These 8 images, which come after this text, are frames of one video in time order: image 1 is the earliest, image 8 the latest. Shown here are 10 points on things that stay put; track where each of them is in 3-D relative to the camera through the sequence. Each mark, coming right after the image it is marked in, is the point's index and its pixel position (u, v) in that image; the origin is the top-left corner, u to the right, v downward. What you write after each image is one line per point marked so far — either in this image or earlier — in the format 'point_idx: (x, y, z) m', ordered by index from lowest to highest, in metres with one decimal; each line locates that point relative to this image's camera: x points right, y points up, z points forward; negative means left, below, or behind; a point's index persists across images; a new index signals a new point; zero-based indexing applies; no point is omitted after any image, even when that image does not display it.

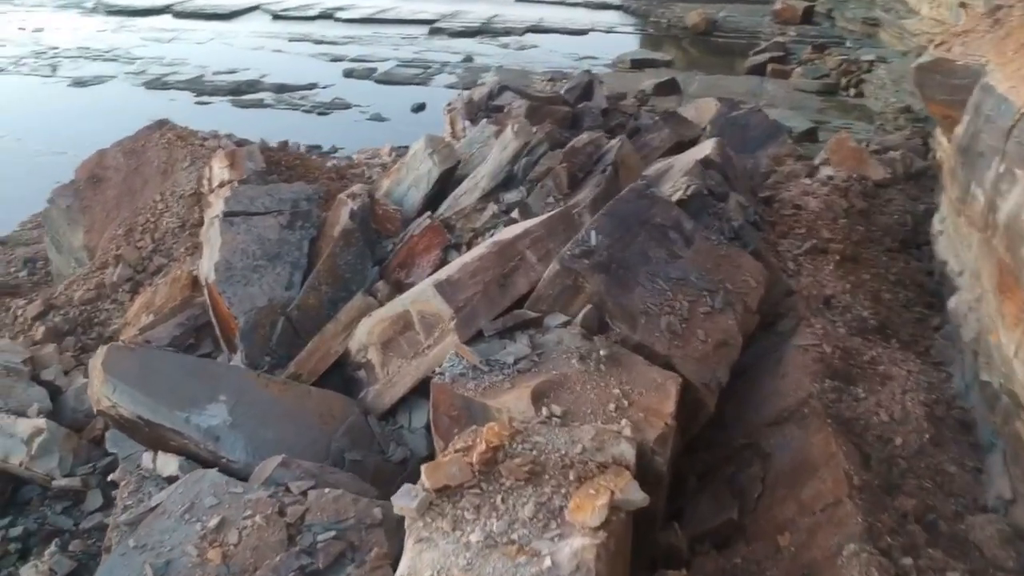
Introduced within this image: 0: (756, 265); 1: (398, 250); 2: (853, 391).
0: (+0.9, +0.1, +3.8) m
1: (-0.5, +0.2, +4.4) m
2: (+1.2, -0.4, +3.4) m
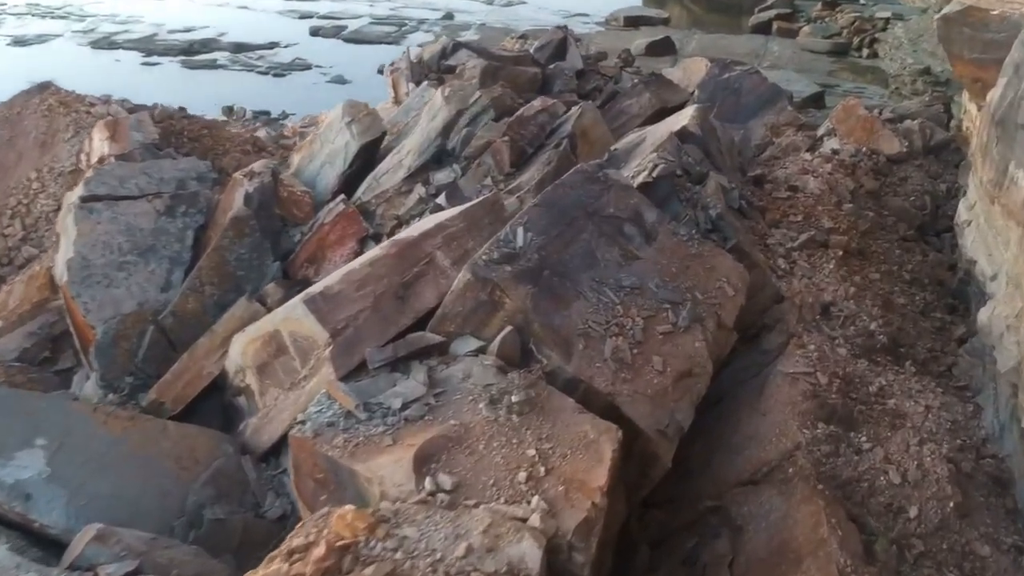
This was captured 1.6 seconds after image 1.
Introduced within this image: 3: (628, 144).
0: (+0.7, +0.1, +3.0) m
1: (-0.8, +0.2, +3.6) m
2: (+0.9, -0.4, +2.6) m
3: (+0.4, +0.6, +3.8) m
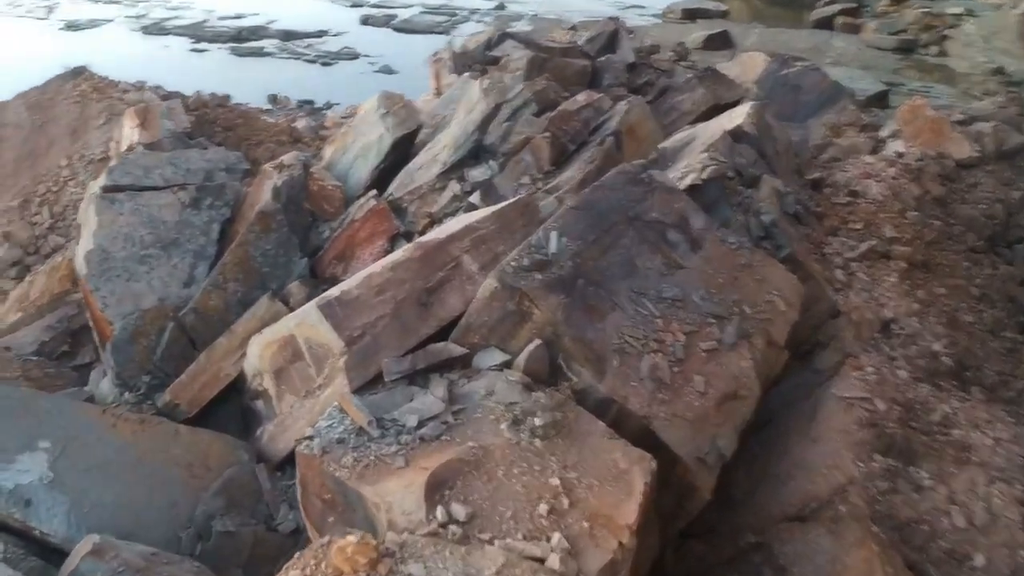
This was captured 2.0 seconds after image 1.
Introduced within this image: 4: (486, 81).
0: (+0.8, 0.0, +2.8) m
1: (-0.6, +0.2, +3.5) m
2: (+1.0, -0.5, +2.4) m
3: (+0.6, +0.5, +3.6) m
4: (-0.1, +0.8, +3.9) m
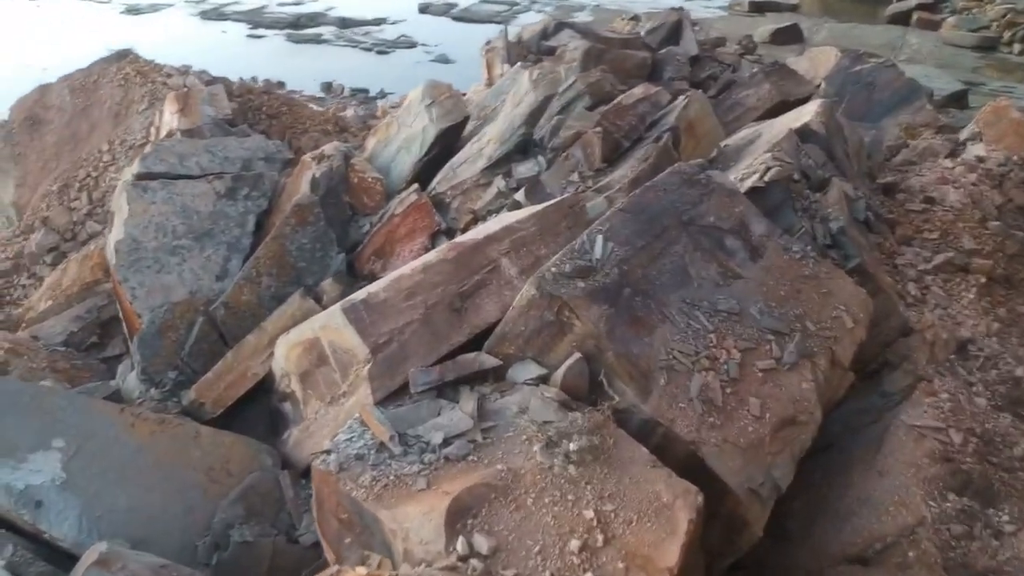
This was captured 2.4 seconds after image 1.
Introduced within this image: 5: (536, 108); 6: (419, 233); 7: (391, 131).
0: (+0.9, 0.0, +2.6) m
1: (-0.5, +0.2, +3.3) m
2: (+1.0, -0.5, +2.2) m
3: (+0.8, +0.5, +3.4) m
4: (+0.1, +0.8, +3.7) m
5: (+0.1, +0.6, +3.5) m
6: (-0.3, +0.2, +3.3) m
7: (-0.4, +0.6, +3.6) m
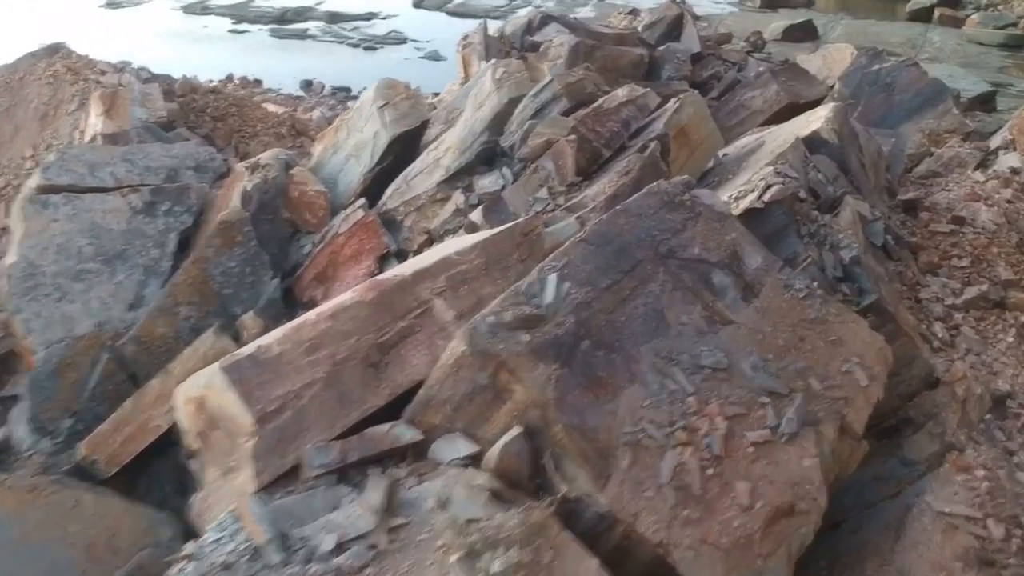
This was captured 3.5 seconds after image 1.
0: (+0.8, -0.1, +2.1) m
1: (-0.6, +0.1, +2.9) m
2: (+0.9, -0.6, +1.7) m
3: (+0.7, +0.4, +2.9) m
4: (0.0, +0.7, +3.2) m
5: (0.0, +0.5, +3.1) m
6: (-0.4, +0.1, +2.8) m
7: (-0.5, +0.5, +3.2) m
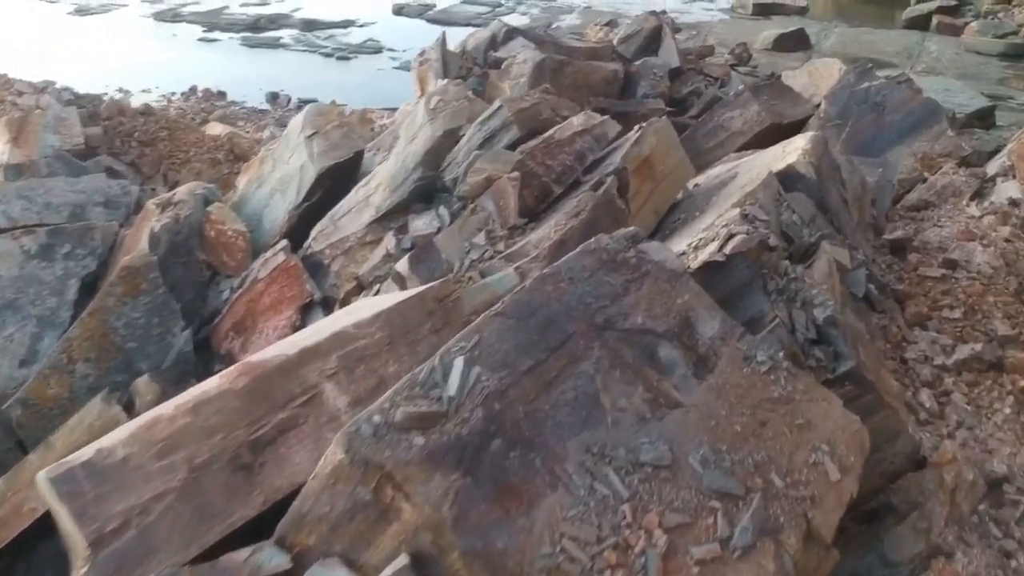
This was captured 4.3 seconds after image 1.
0: (+0.6, -0.3, +1.8) m
1: (-0.7, 0.0, +2.6) m
2: (+0.8, -0.7, +1.4) m
3: (+0.5, +0.3, +2.6) m
4: (-0.2, +0.6, +2.9) m
5: (-0.2, +0.4, +2.8) m
6: (-0.6, 0.0, +2.5) m
7: (-0.7, +0.3, +2.9) m
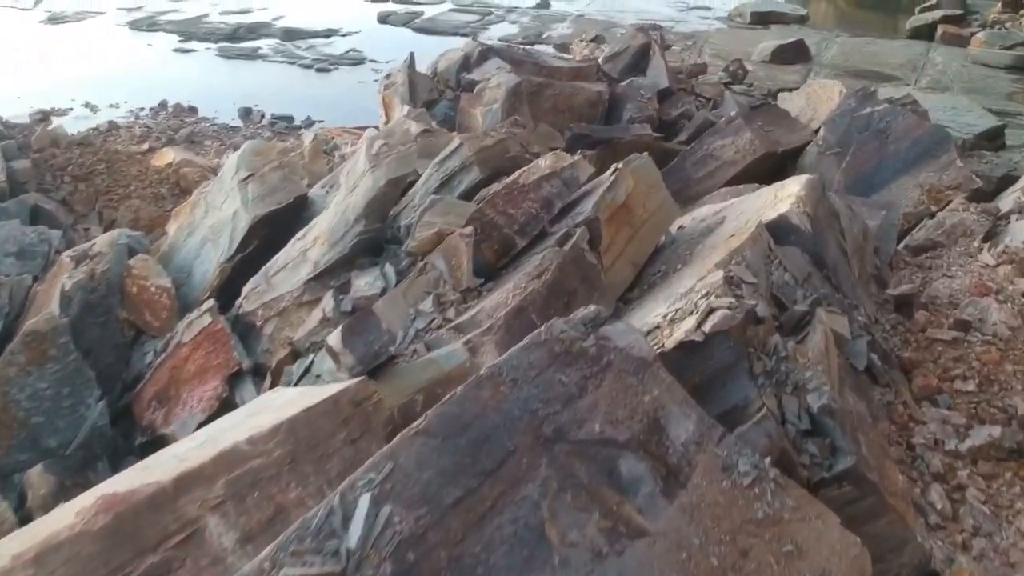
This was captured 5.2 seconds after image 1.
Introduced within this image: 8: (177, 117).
0: (+0.5, -0.4, +1.5) m
1: (-0.8, -0.2, +2.3) m
2: (+0.6, -0.9, +1.1) m
3: (+0.4, +0.1, +2.3) m
4: (-0.3, +0.4, +2.6) m
5: (-0.3, +0.3, +2.5) m
6: (-0.7, -0.2, +2.2) m
7: (-0.8, +0.2, +2.6) m
8: (-2.0, +1.0, +5.9) m
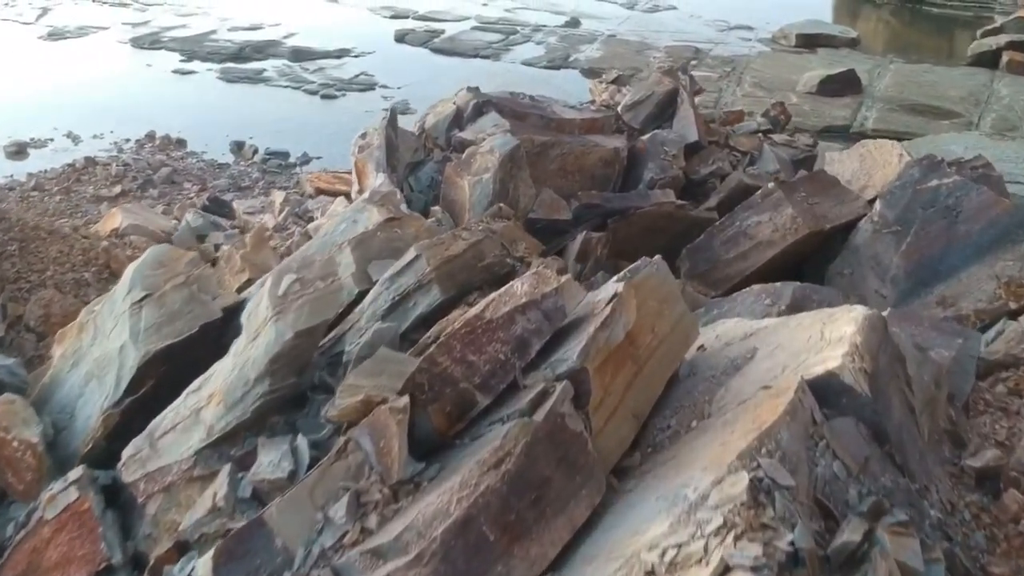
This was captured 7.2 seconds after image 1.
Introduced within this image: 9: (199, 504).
0: (+0.4, -0.7, +1.0) m
1: (-0.9, -0.5, +1.8) m
2: (+0.5, -1.2, +0.5) m
3: (+0.3, -0.2, +1.8) m
4: (-0.3, +0.1, +2.1) m
5: (-0.3, 0.0, +1.9) m
6: (-0.8, -0.5, +1.7) m
7: (-0.9, -0.1, +2.0) m
8: (-1.9, +0.7, +5.4) m
9: (-0.5, -0.4, +1.7) m
